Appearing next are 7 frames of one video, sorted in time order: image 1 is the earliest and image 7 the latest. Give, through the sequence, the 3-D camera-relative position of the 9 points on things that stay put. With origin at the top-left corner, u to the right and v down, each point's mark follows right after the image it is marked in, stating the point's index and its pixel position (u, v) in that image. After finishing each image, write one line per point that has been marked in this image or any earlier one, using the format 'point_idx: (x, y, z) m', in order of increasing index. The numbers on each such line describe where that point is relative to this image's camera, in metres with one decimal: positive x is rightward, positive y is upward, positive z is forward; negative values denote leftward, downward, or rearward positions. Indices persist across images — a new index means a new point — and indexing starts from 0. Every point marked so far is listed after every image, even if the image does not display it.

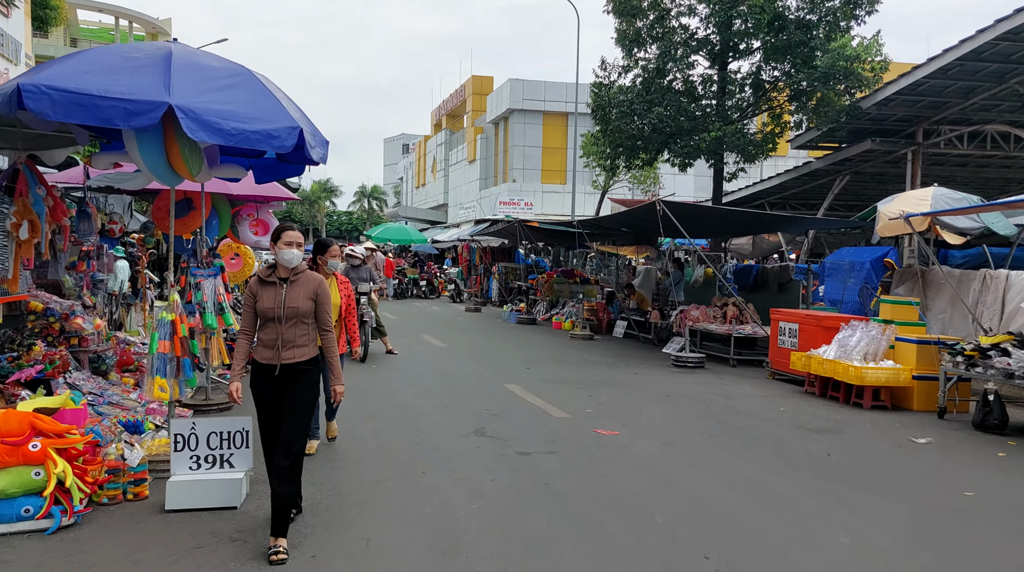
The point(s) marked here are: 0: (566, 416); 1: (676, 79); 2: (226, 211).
0: (+0.5, -1.3, +7.4) m
1: (+4.0, +5.1, +18.7) m
2: (-3.5, +0.9, +9.4) m
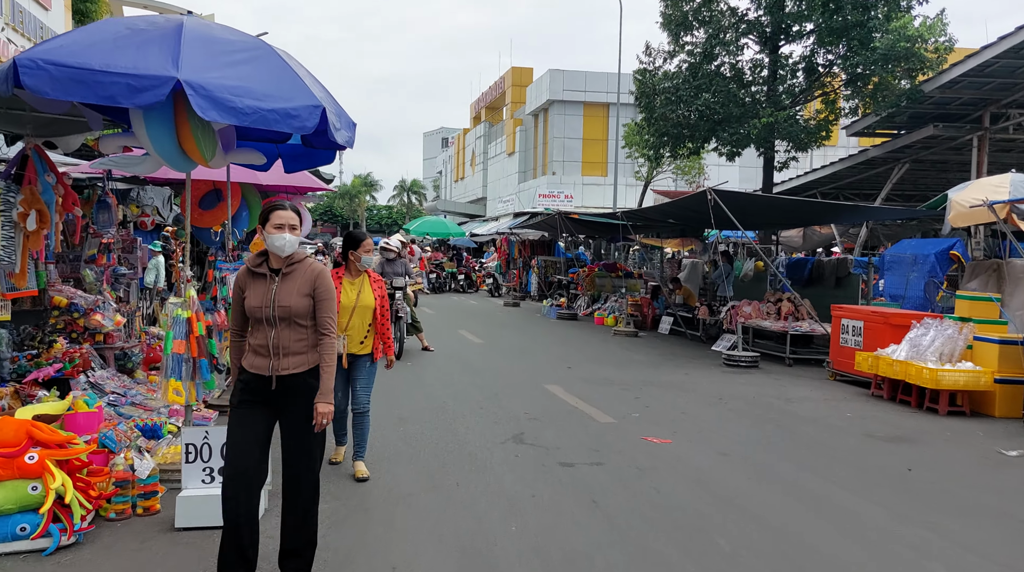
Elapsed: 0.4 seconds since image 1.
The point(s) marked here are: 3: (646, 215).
0: (+0.9, -1.2, +6.9) m
1: (+5.0, +5.2, +17.9) m
2: (-3.0, +1.0, +9.0) m
3: (+2.4, +1.3, +13.7) m
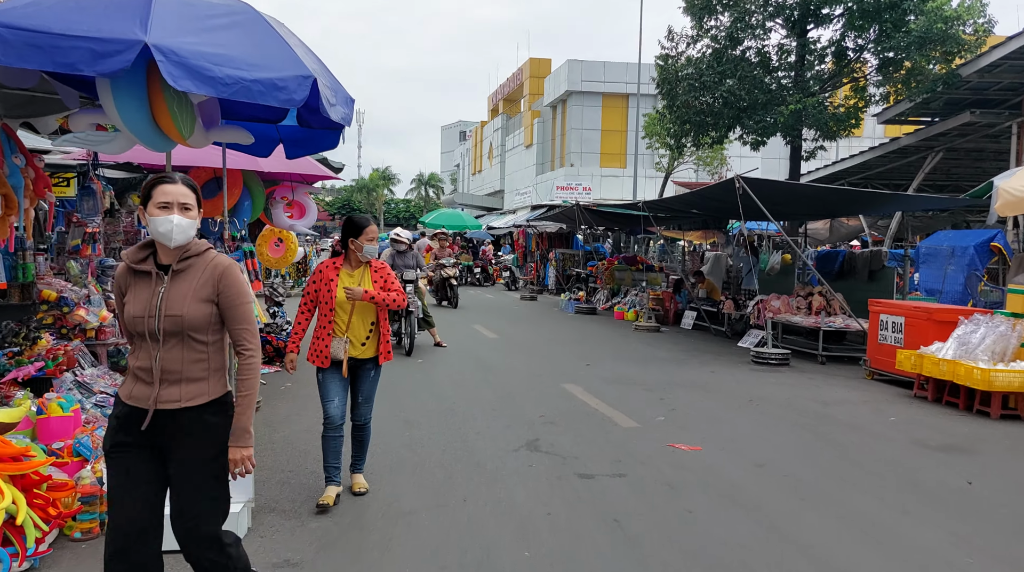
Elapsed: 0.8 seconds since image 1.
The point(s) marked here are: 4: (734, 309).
0: (+1.0, -1.2, +6.4) m
1: (+5.4, +5.4, +17.3) m
2: (-2.8, +1.1, +8.6) m
3: (+2.7, +1.4, +13.1) m
4: (+3.7, -0.4, +12.8) m
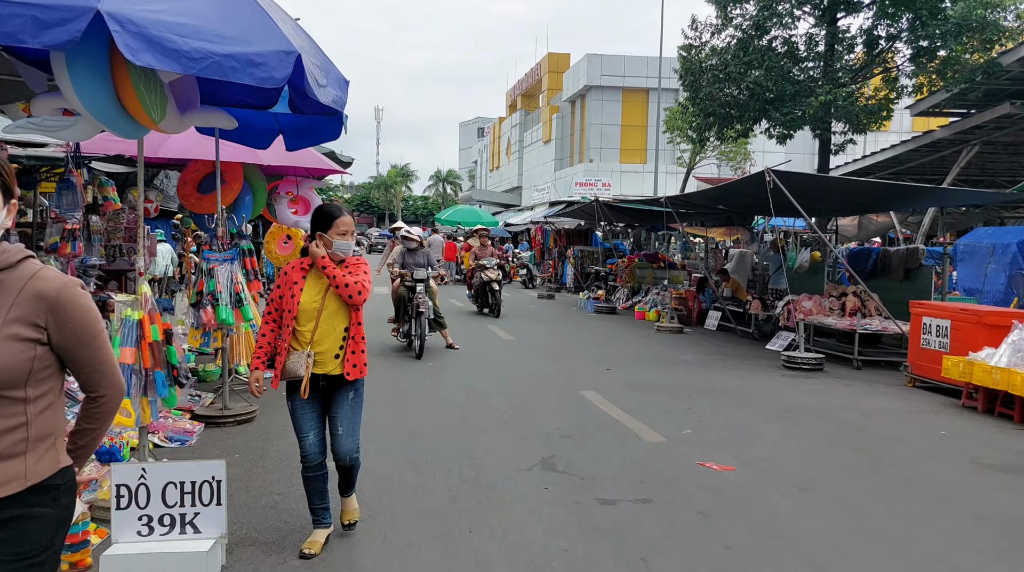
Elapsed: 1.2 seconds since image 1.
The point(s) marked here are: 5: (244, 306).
0: (+1.1, -1.2, +5.8) m
1: (+5.8, +5.4, +16.6) m
2: (-2.7, +1.1, +8.1) m
3: (+3.0, +1.4, +12.5) m
4: (+4.0, -0.4, +12.2) m
5: (-2.2, -0.2, +6.2) m
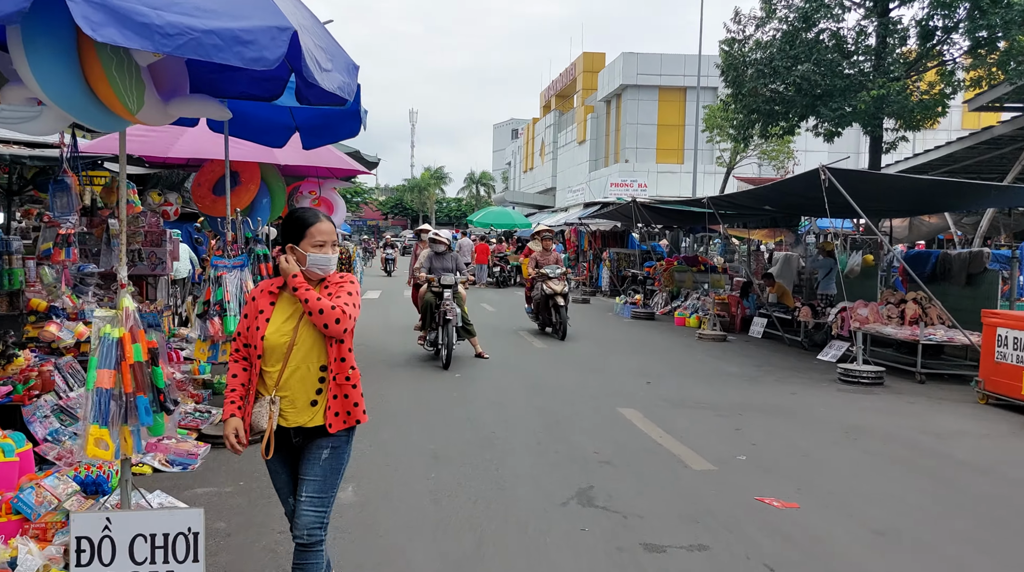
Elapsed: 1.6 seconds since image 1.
0: (+1.4, -1.2, +5.2) m
1: (+6.5, +5.3, +15.8) m
2: (-2.3, +1.0, +7.7) m
3: (+3.5, +1.3, +11.8) m
4: (+4.5, -0.4, +11.4) m
5: (-1.9, -0.2, +5.7) m
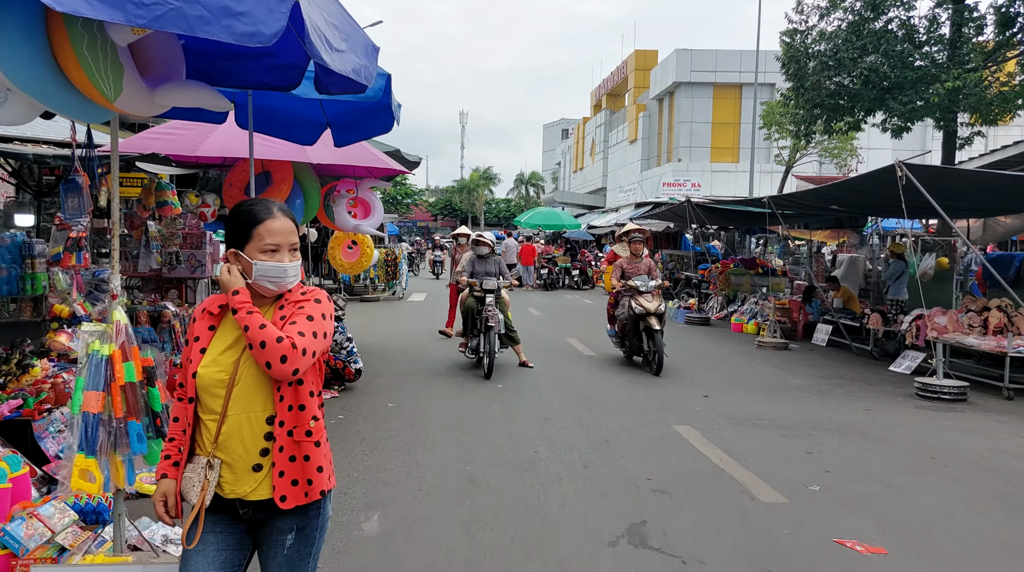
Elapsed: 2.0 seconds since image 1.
0: (+1.6, -1.3, +4.6) m
1: (+7.4, +5.2, +14.8) m
2: (-1.9, +1.0, +7.3) m
3: (+4.2, +1.3, +11.1) m
4: (+5.2, -0.5, +10.6) m
5: (-1.6, -0.3, +5.3) m
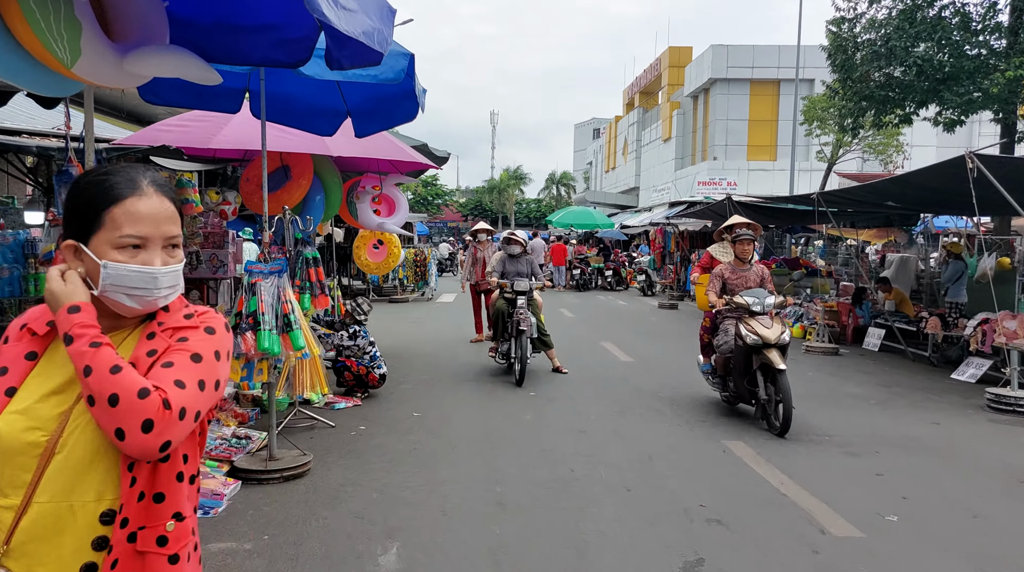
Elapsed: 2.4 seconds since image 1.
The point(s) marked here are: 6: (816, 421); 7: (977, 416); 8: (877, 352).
0: (+1.8, -1.3, +4.1) m
1: (+8.0, +5.2, +14.0) m
2: (-1.6, +0.9, +6.9) m
3: (+4.7, +1.2, +10.4) m
4: (+5.6, -0.5, +9.9) m
5: (-1.4, -0.3, +4.9) m
6: (+2.7, -1.2, +6.6) m
7: (+4.3, -1.2, +7.0) m
8: (+5.4, -1.0, +11.2) m
